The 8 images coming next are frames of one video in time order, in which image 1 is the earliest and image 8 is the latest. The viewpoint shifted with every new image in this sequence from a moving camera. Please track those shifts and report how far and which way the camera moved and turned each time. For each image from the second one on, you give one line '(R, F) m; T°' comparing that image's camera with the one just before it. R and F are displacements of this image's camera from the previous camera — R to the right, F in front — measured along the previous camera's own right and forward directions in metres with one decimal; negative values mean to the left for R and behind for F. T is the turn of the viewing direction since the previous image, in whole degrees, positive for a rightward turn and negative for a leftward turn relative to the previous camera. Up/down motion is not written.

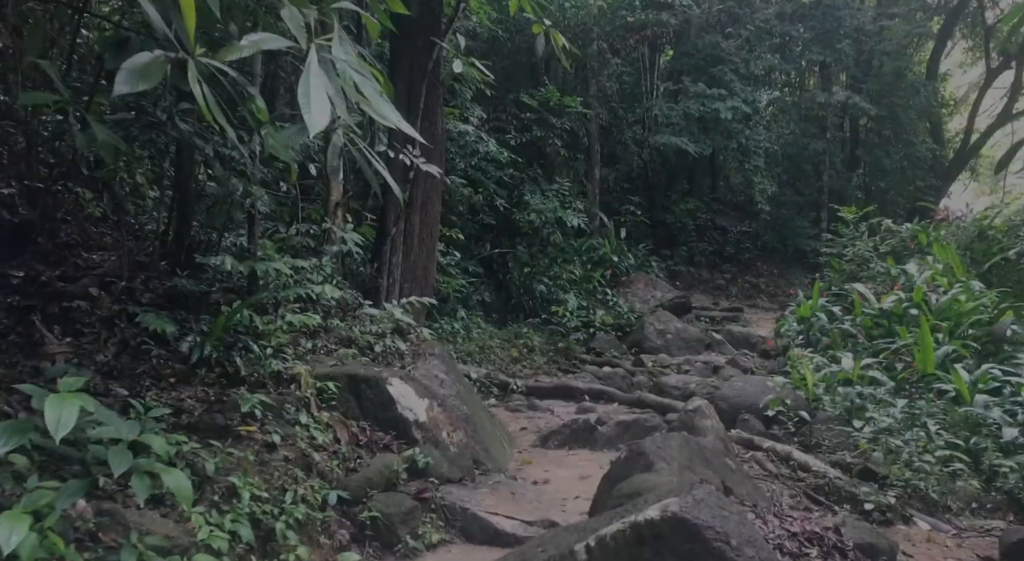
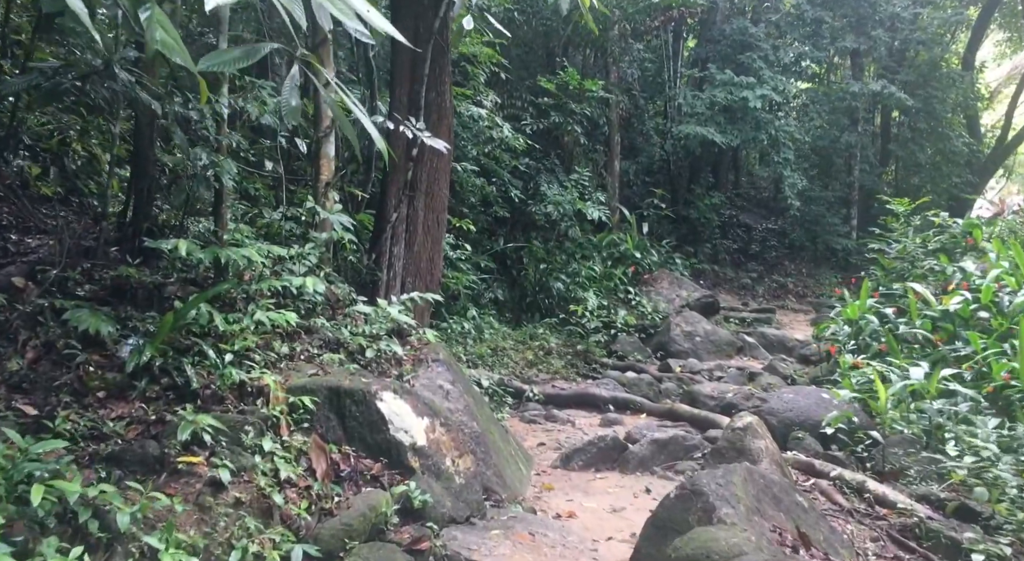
(0.0, +0.6) m; -1°
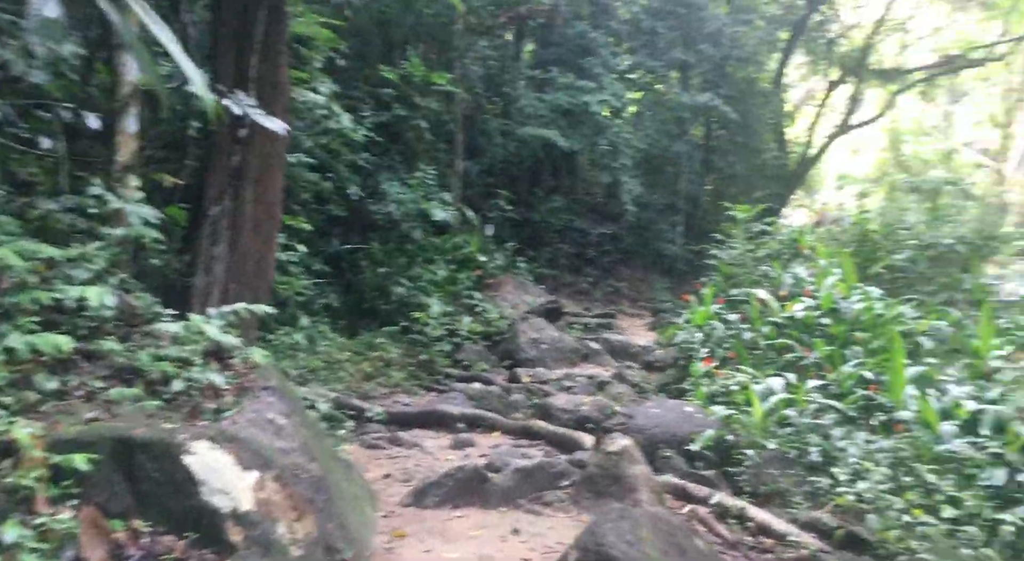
(-0.1, +0.5) m; +12°
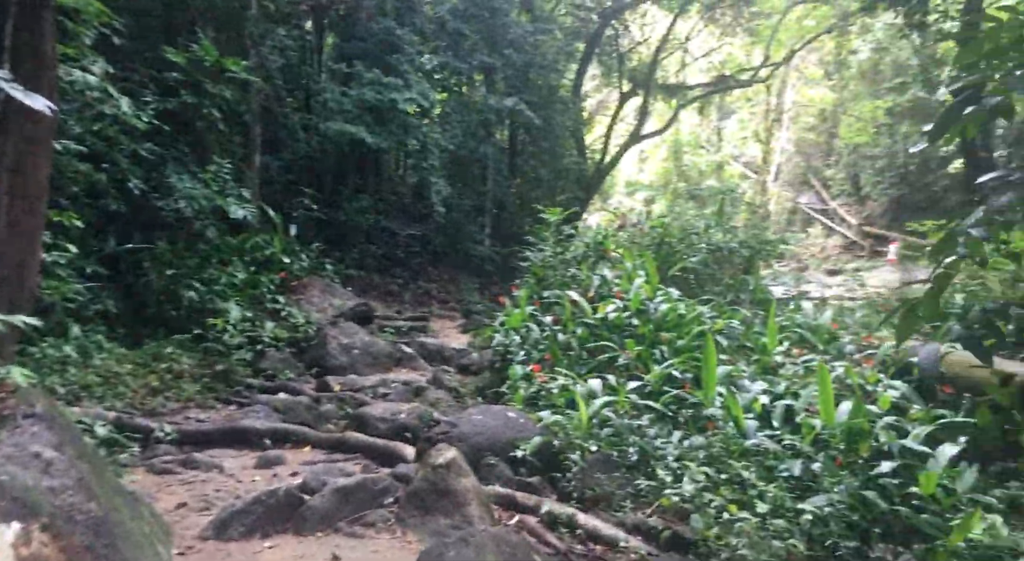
(-0.1, +0.2) m; +14°
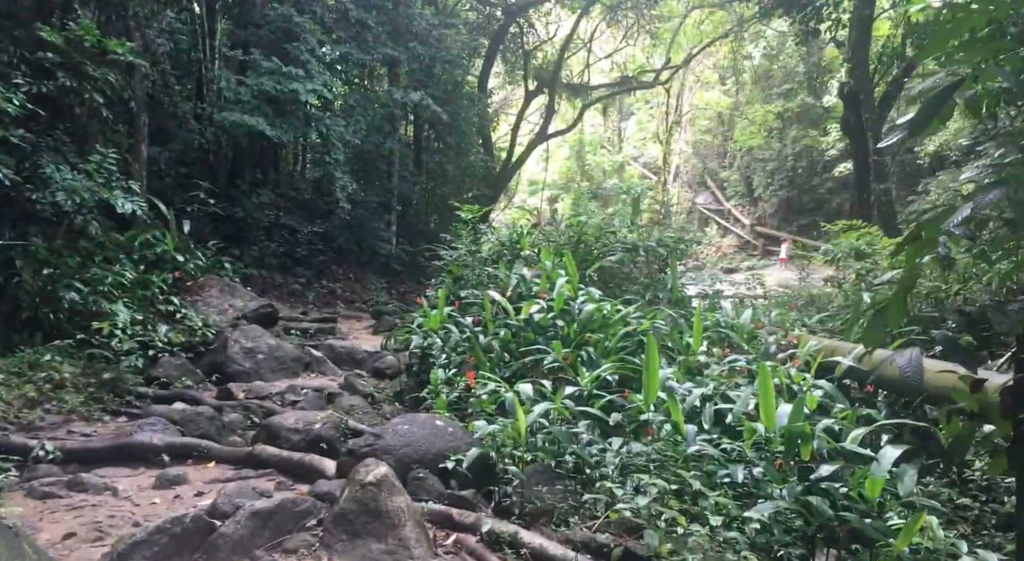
(-0.1, +0.2) m; +7°
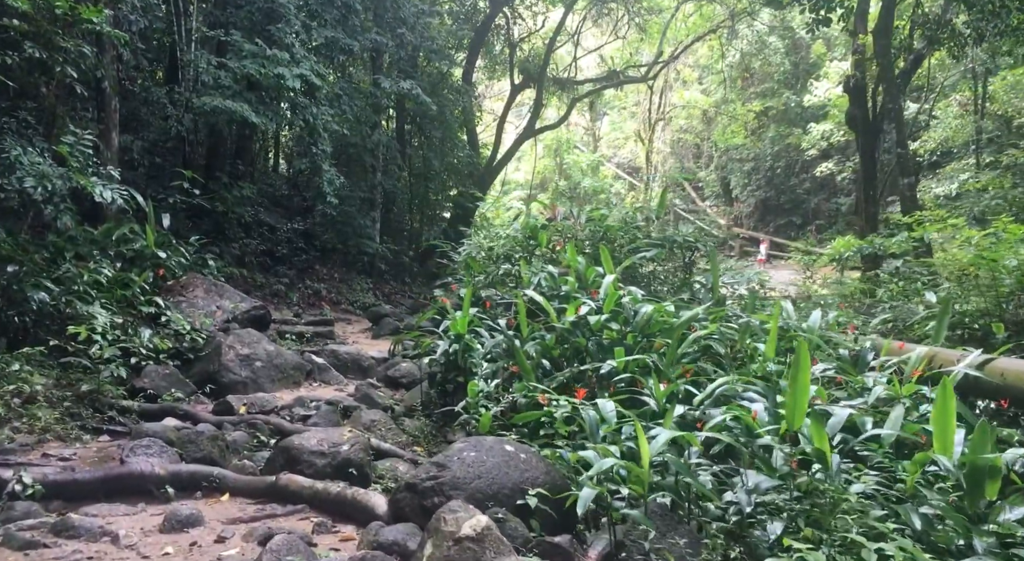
(-0.5, +0.6) m; +3°
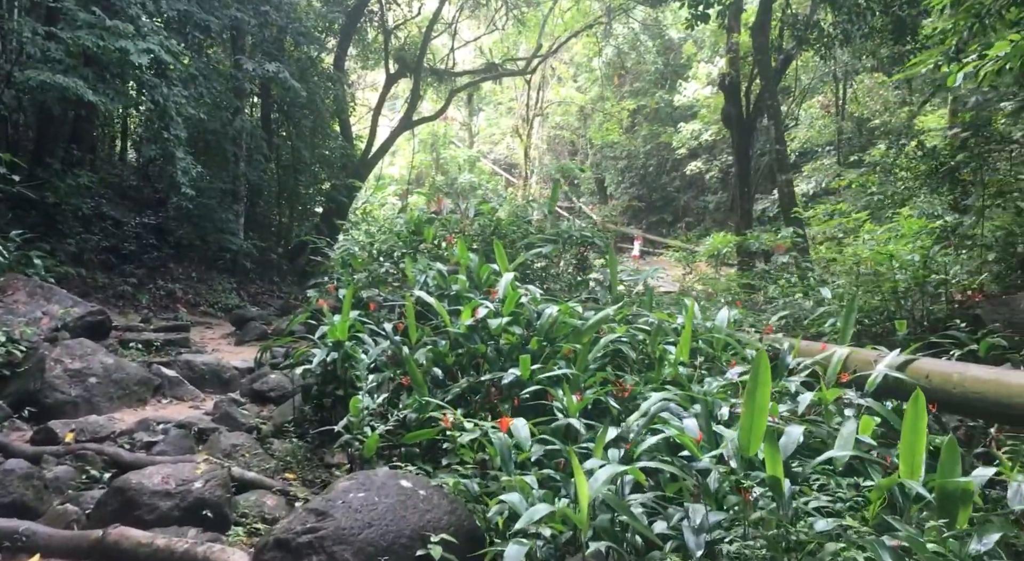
(-0.1, +0.5) m; +9°
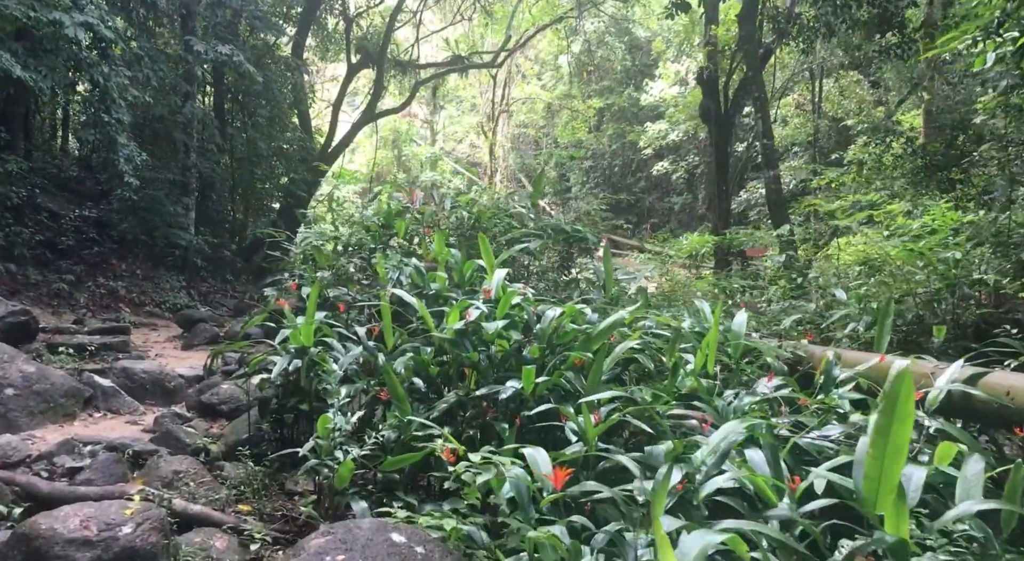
(-0.2, +0.6) m; +3°
